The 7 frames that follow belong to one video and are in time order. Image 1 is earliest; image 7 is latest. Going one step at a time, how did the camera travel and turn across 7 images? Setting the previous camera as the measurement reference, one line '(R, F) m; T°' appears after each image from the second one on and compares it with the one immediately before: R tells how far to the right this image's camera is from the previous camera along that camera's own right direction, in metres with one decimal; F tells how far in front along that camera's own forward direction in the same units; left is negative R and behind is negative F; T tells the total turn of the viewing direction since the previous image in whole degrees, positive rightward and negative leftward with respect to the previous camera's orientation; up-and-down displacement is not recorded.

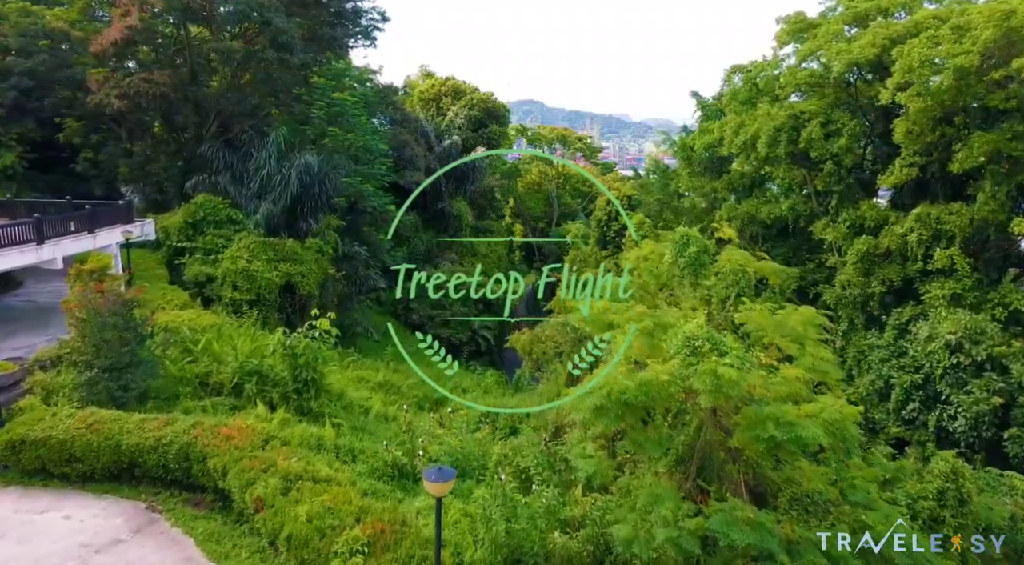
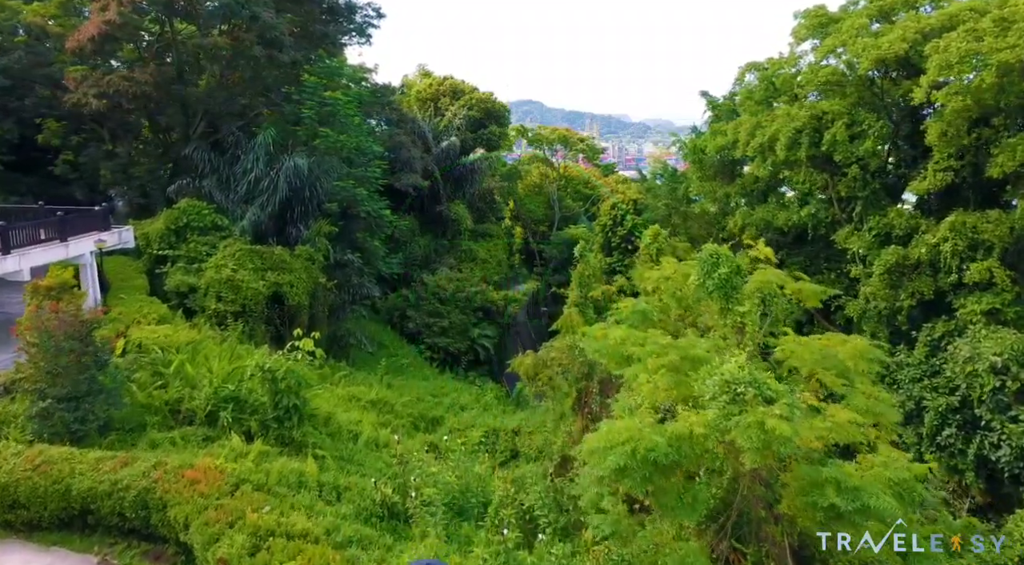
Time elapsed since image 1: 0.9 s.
(0.0, +0.9) m; 0°
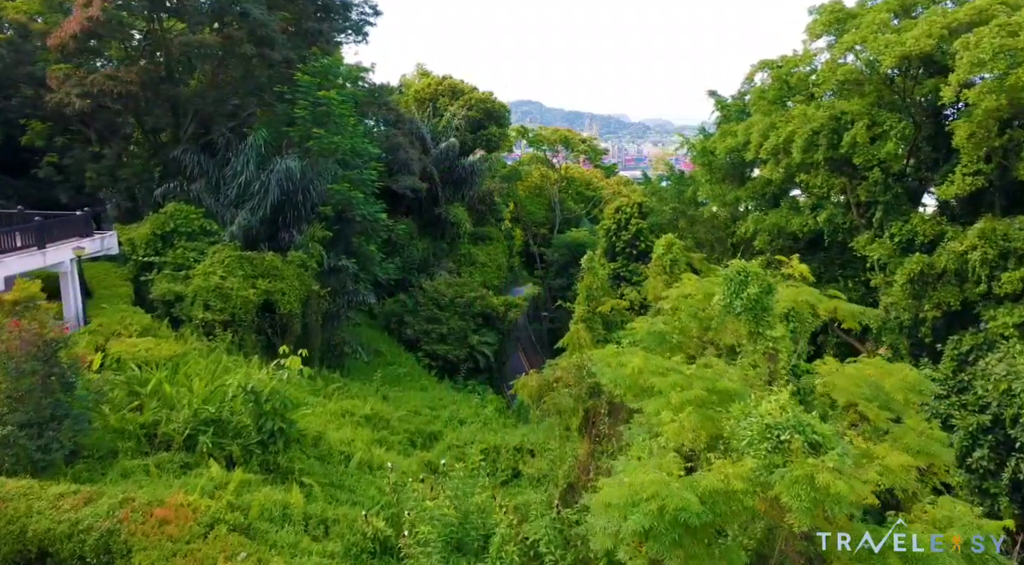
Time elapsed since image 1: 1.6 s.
(0.0, +0.7) m; 0°
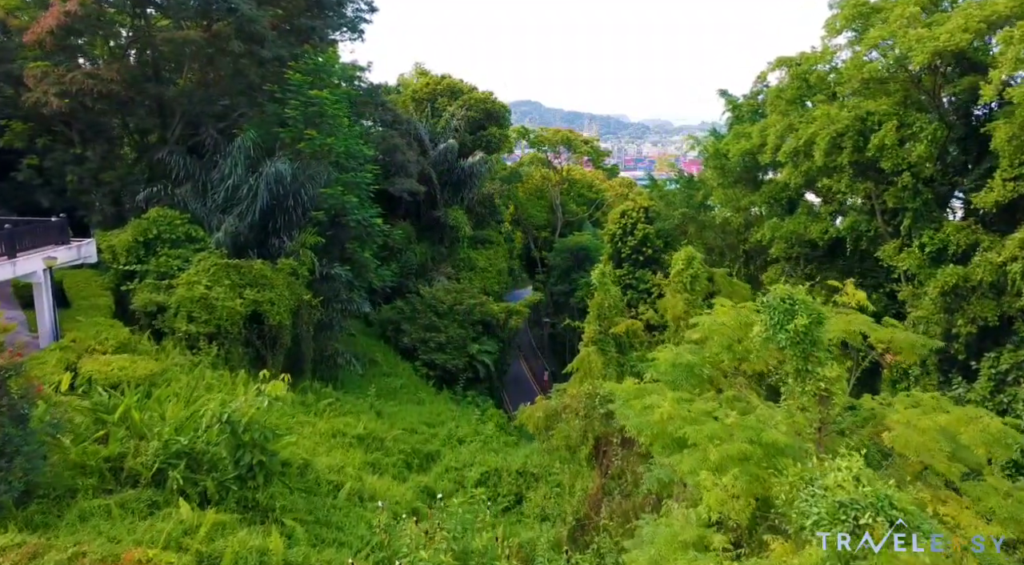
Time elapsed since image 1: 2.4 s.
(0.0, +0.8) m; 0°
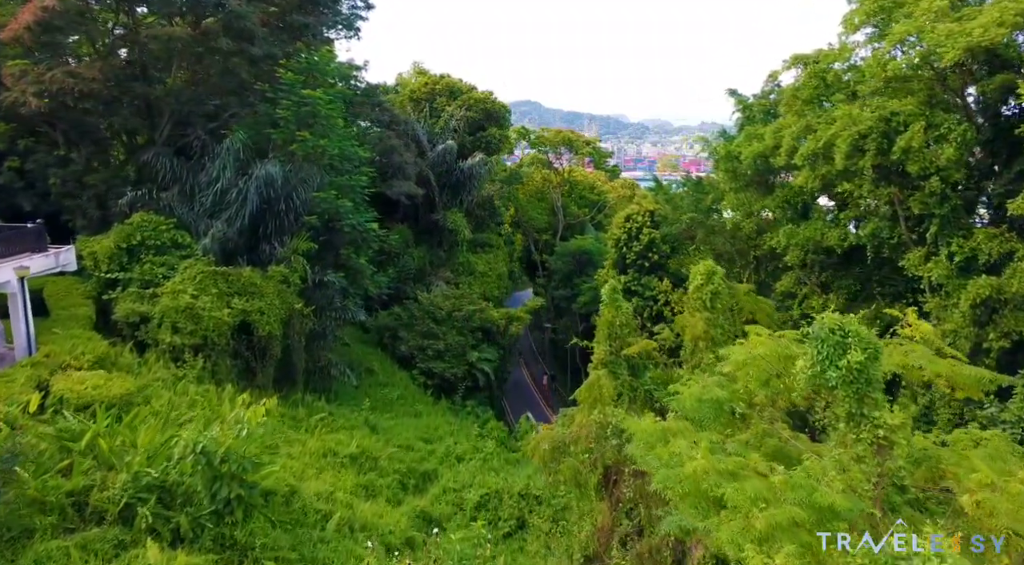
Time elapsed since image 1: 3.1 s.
(0.0, +0.7) m; 0°
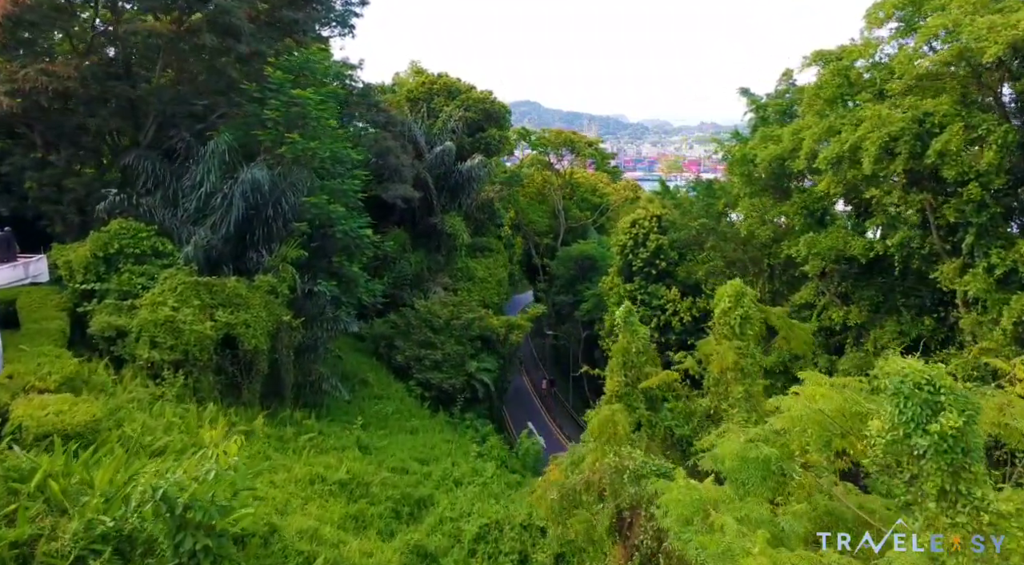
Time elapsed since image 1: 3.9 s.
(0.0, +0.8) m; 0°
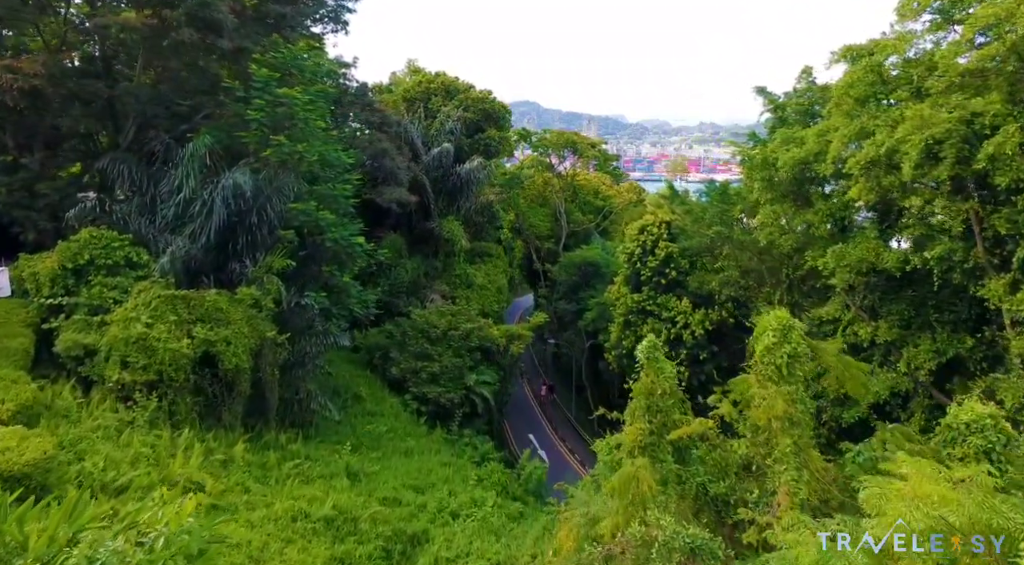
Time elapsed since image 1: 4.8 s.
(0.0, +1.0) m; 0°
